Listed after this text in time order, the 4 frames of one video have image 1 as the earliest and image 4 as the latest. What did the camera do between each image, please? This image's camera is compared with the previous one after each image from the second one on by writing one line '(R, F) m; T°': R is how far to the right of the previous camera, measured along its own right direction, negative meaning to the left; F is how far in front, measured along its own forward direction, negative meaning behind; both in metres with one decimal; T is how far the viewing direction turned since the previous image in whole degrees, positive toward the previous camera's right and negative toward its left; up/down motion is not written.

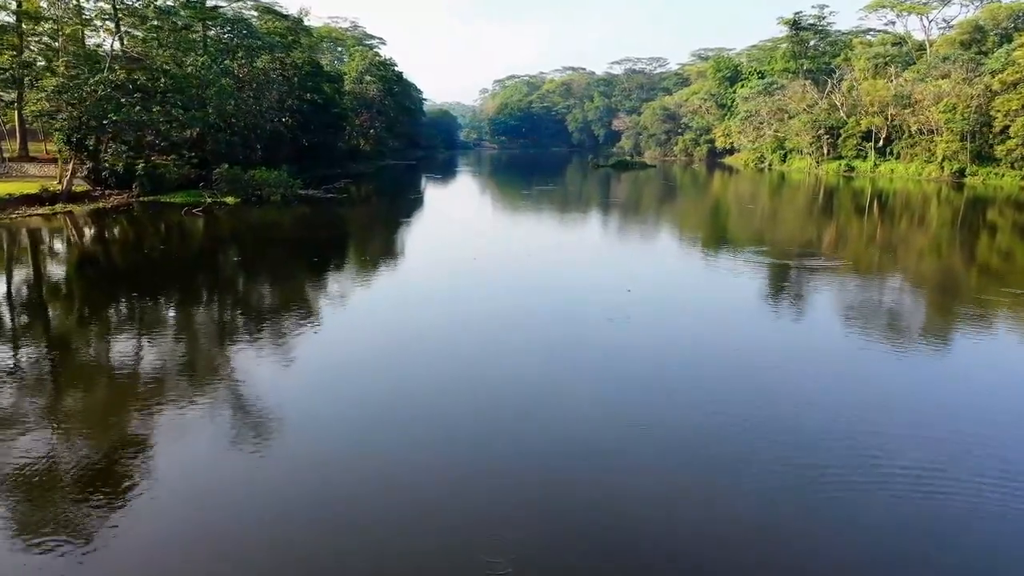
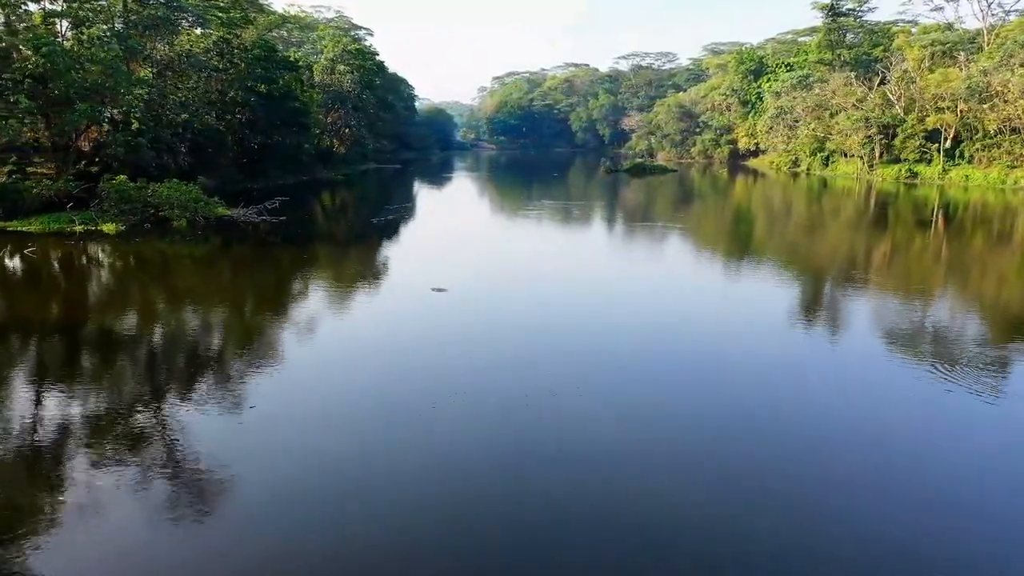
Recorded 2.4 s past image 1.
(0.0, +3.7) m; 0°
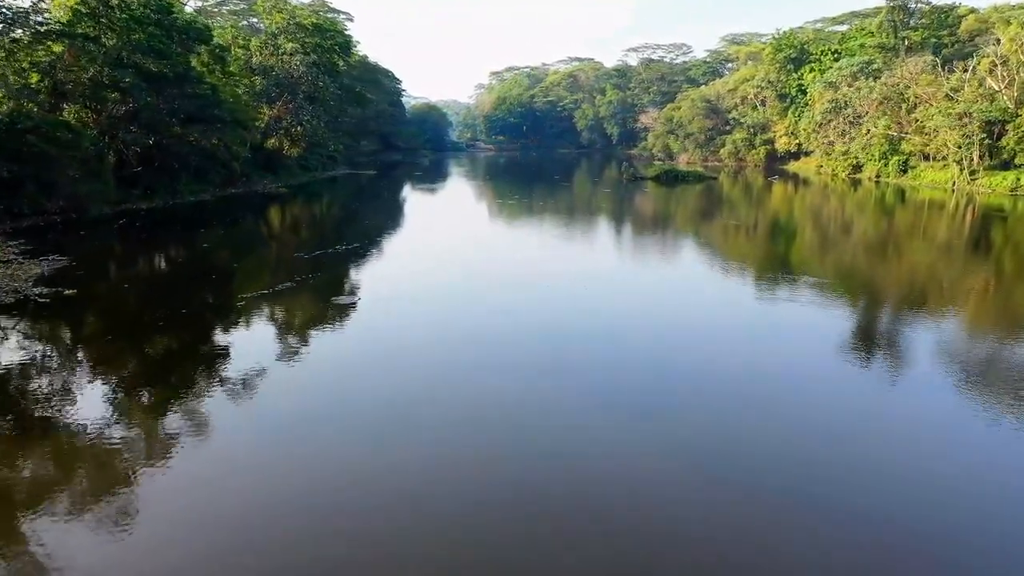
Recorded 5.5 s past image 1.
(0.0, +4.7) m; 0°
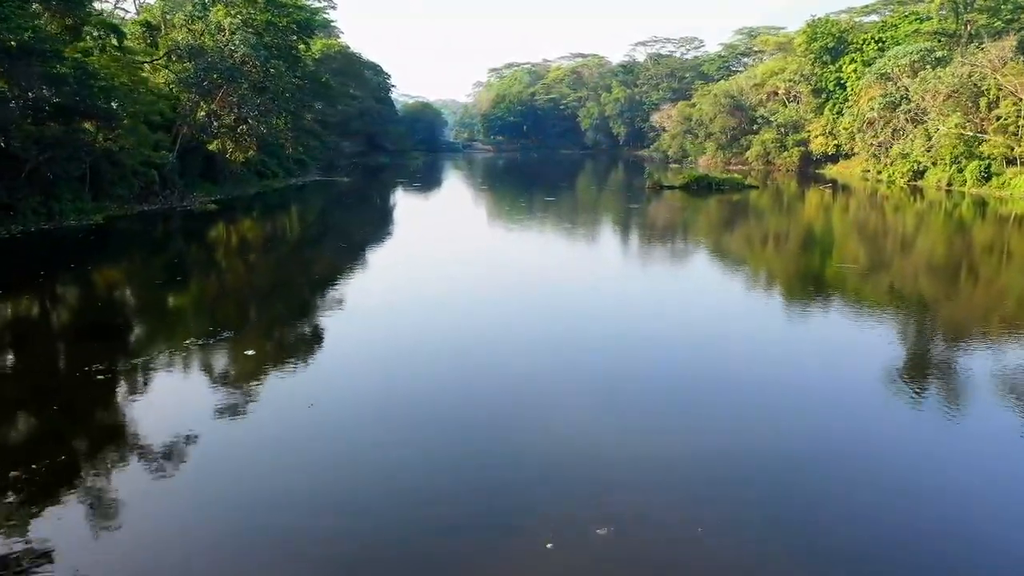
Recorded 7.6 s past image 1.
(0.0, +3.3) m; 0°
